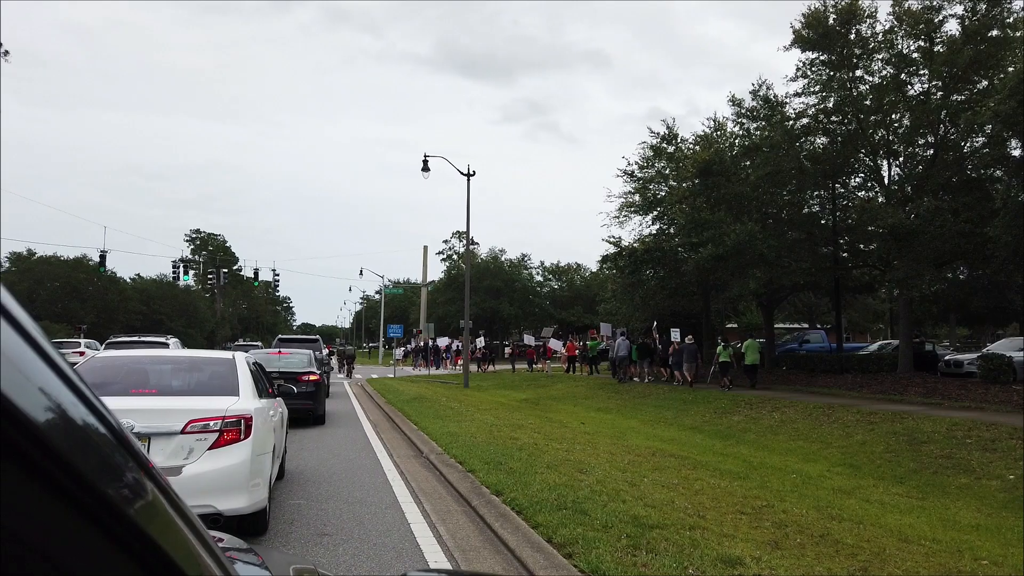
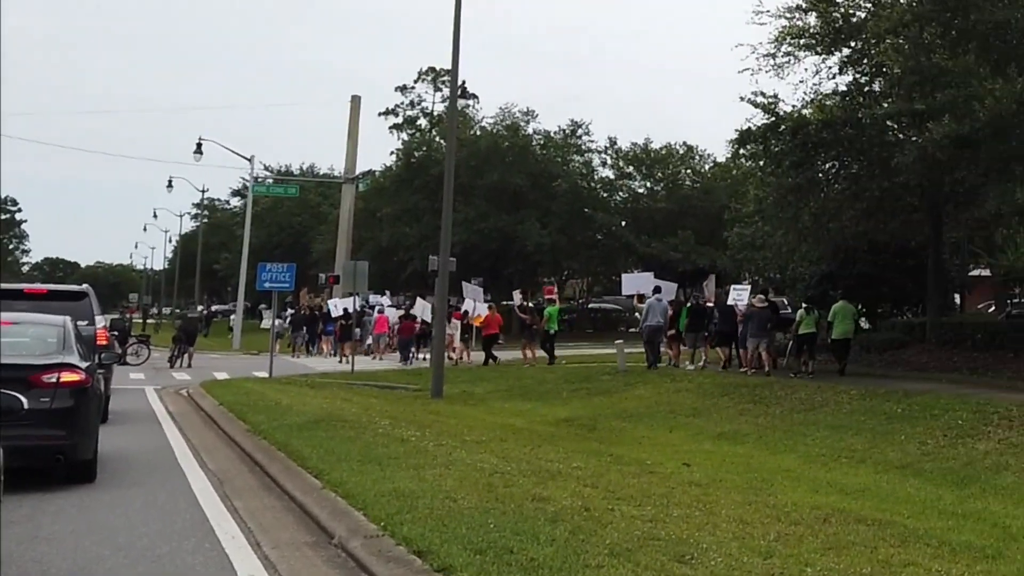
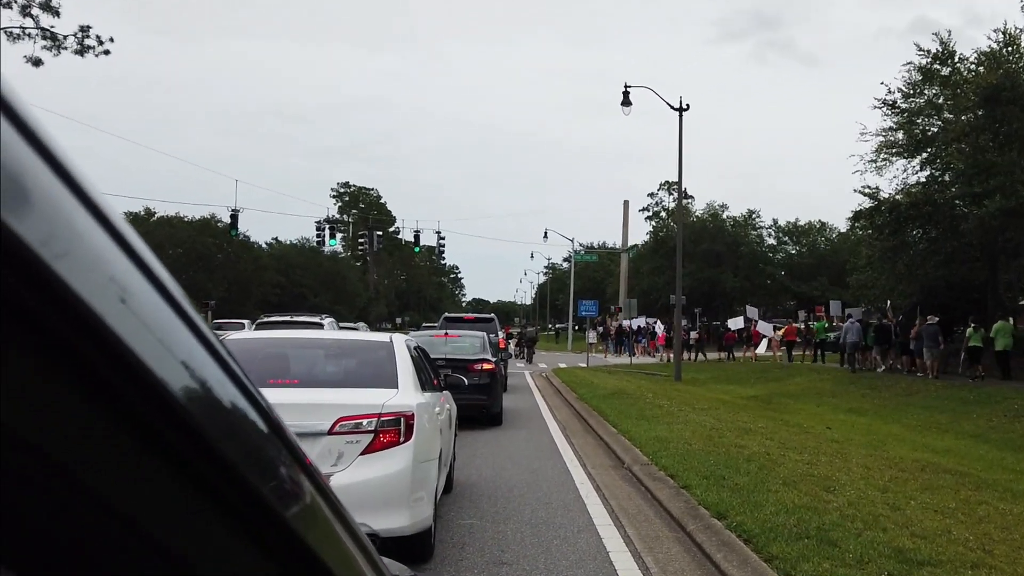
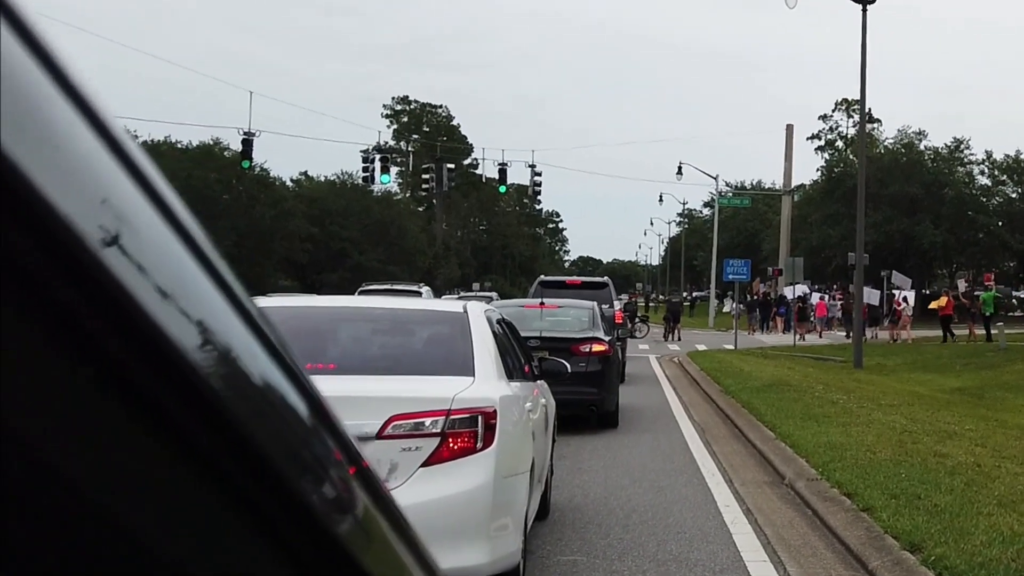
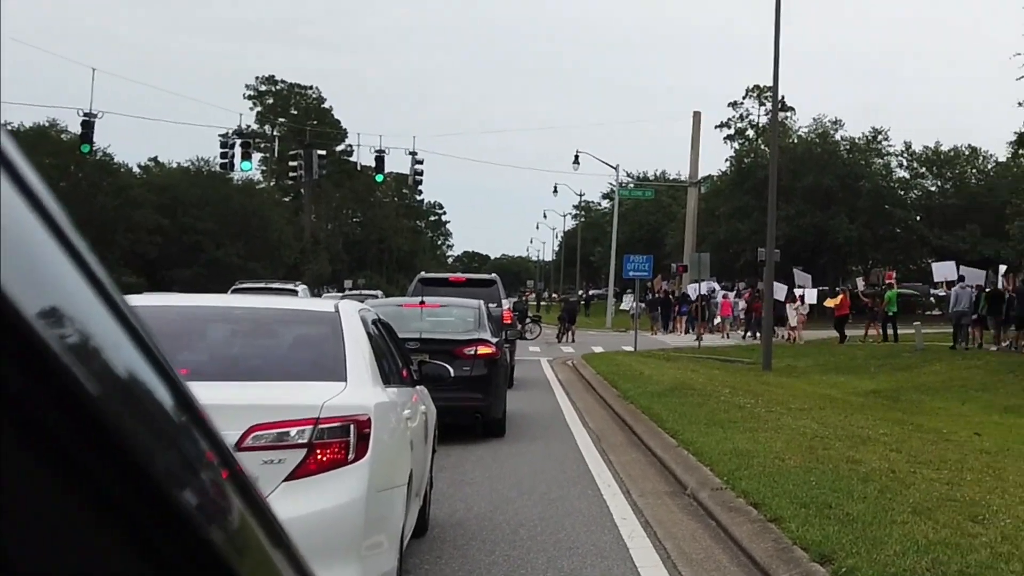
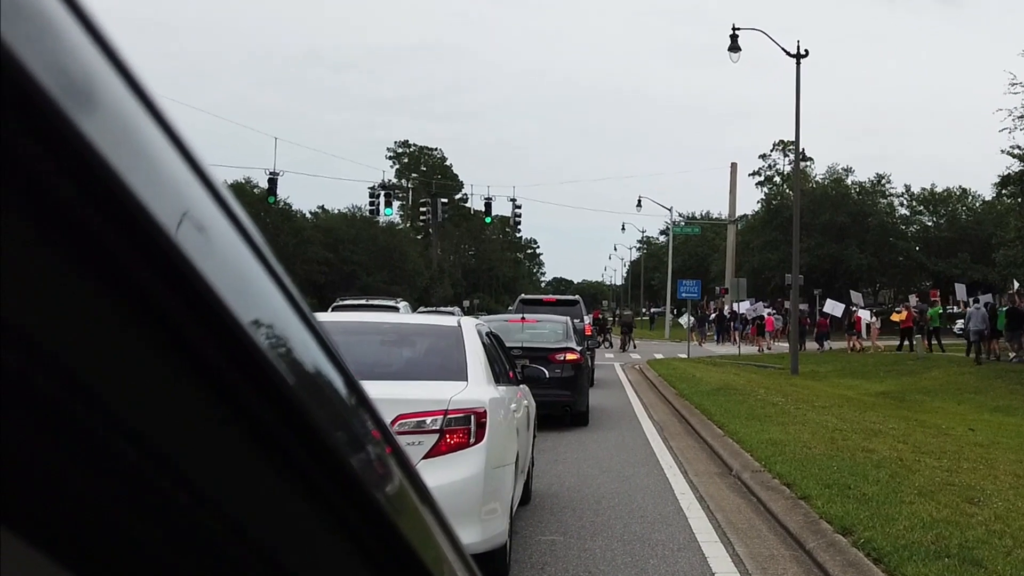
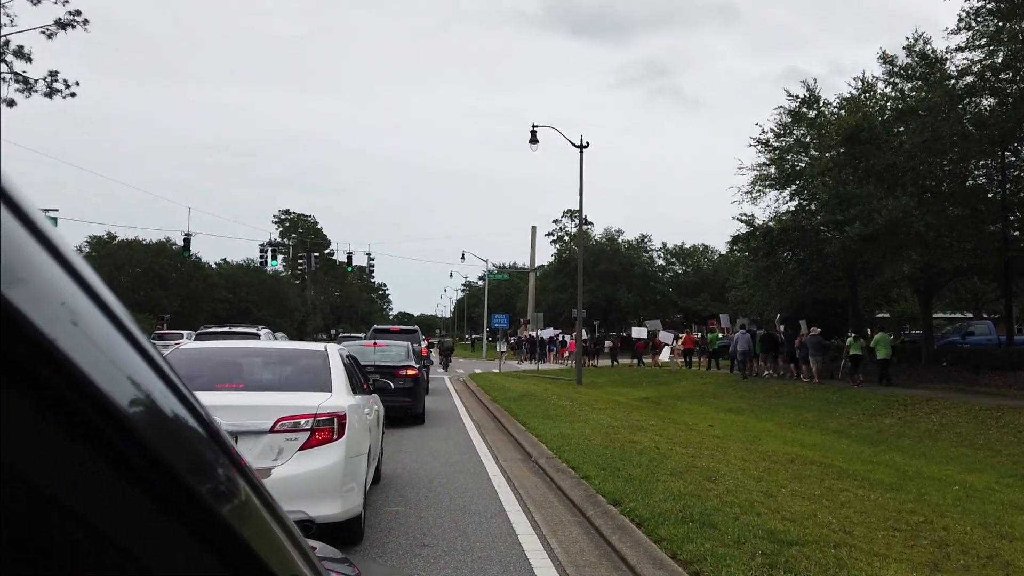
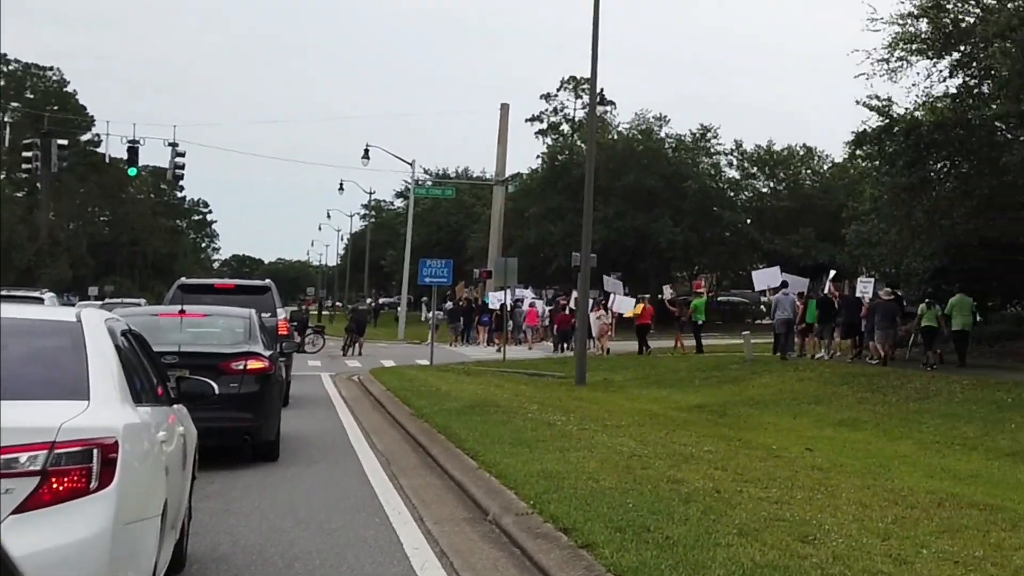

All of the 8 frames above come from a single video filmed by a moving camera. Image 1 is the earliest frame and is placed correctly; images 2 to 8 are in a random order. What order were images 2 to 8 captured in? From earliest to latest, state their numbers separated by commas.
7, 3, 6, 4, 5, 8, 2
